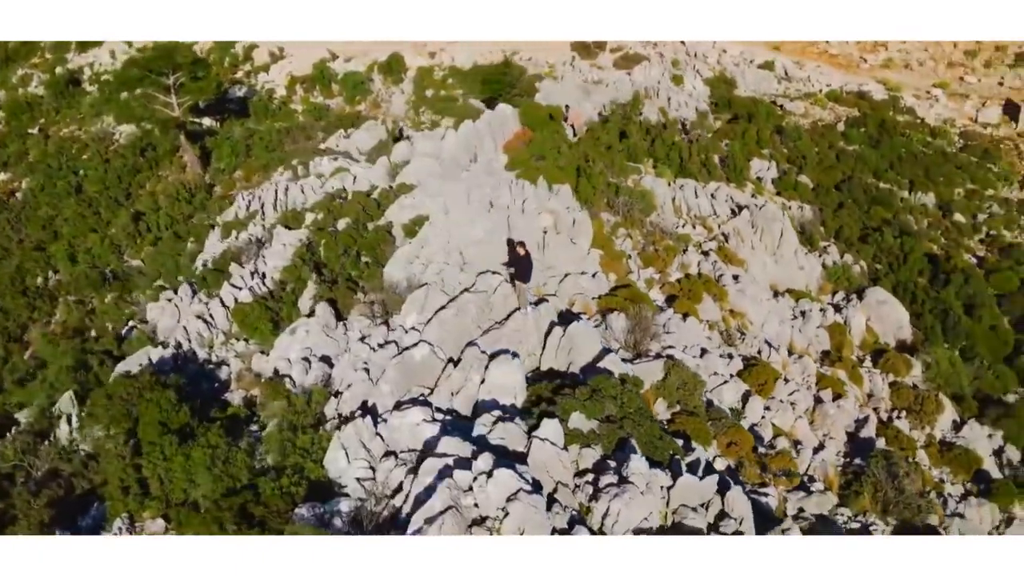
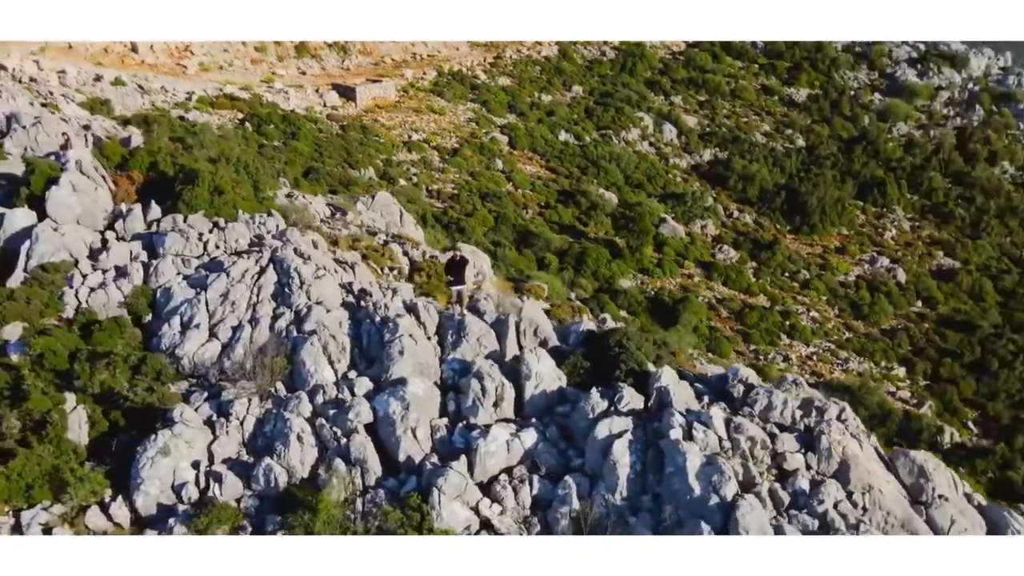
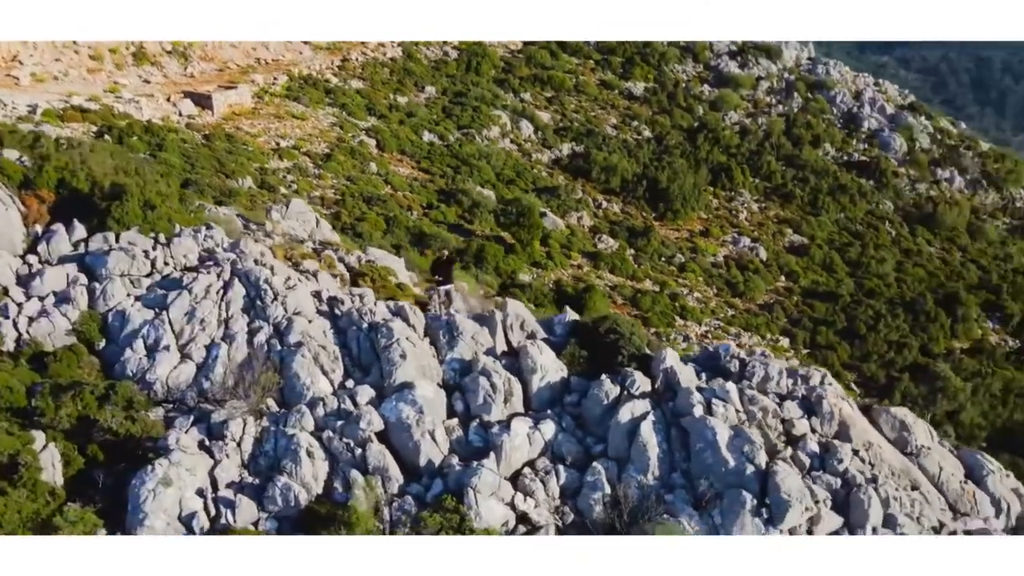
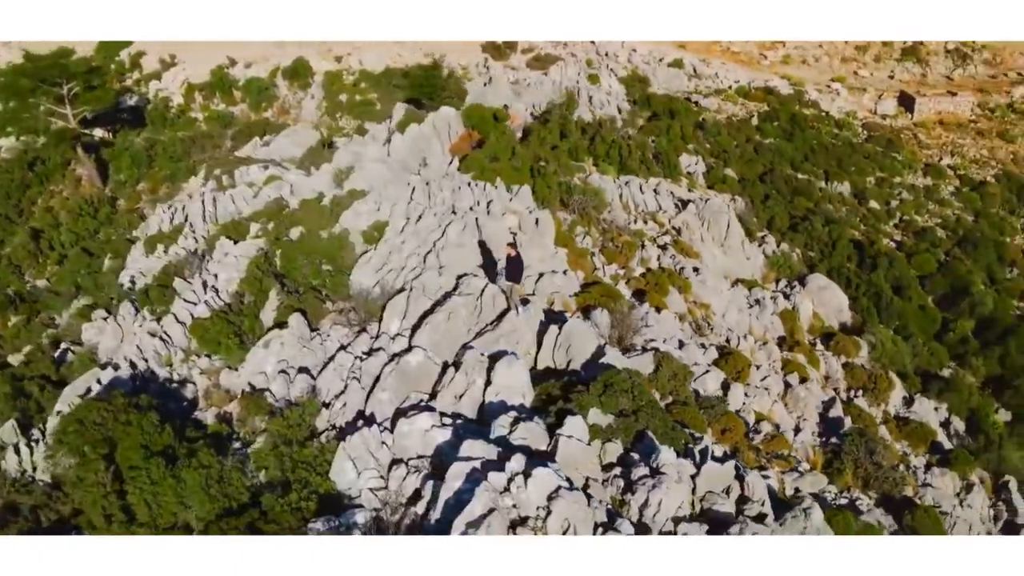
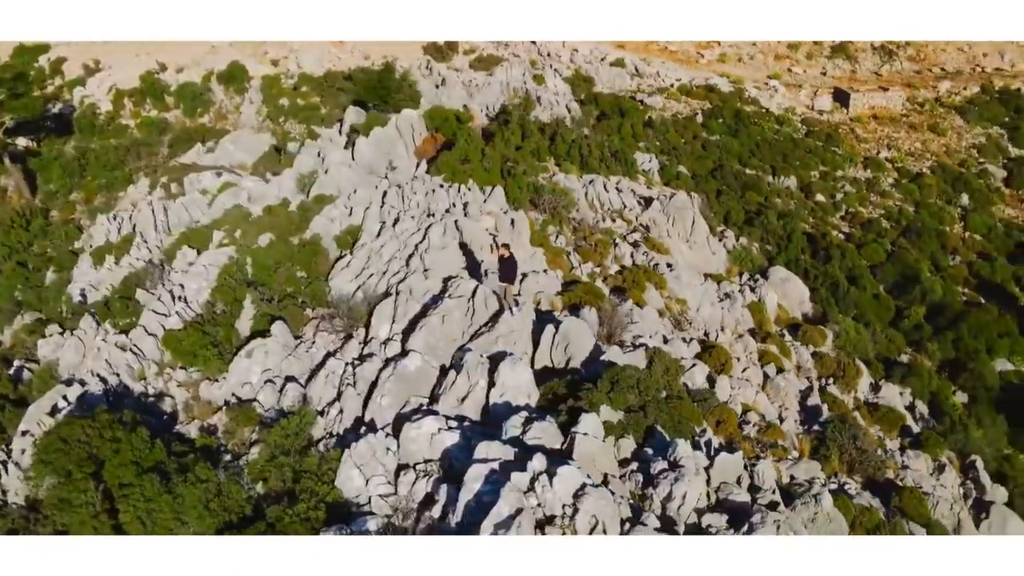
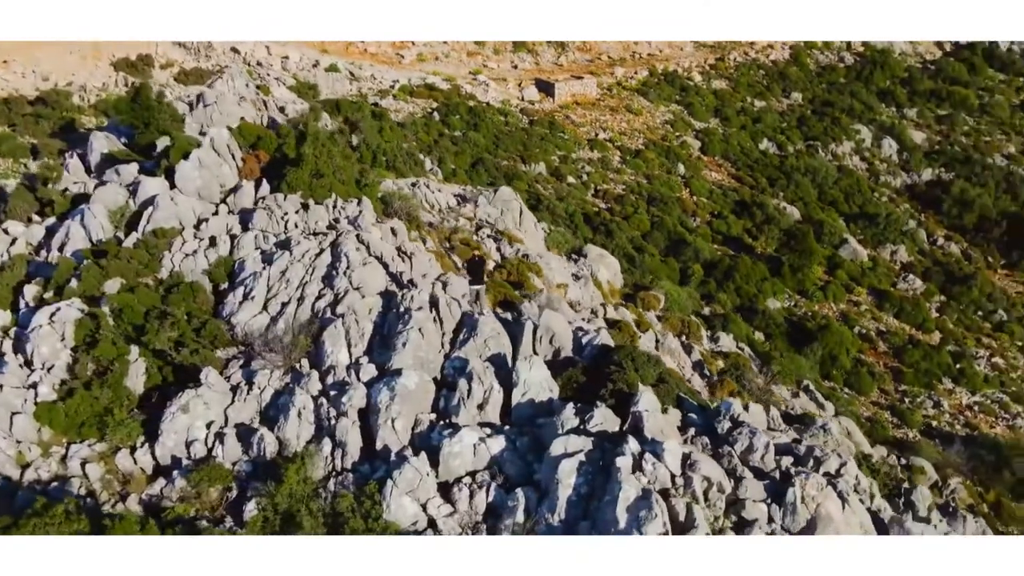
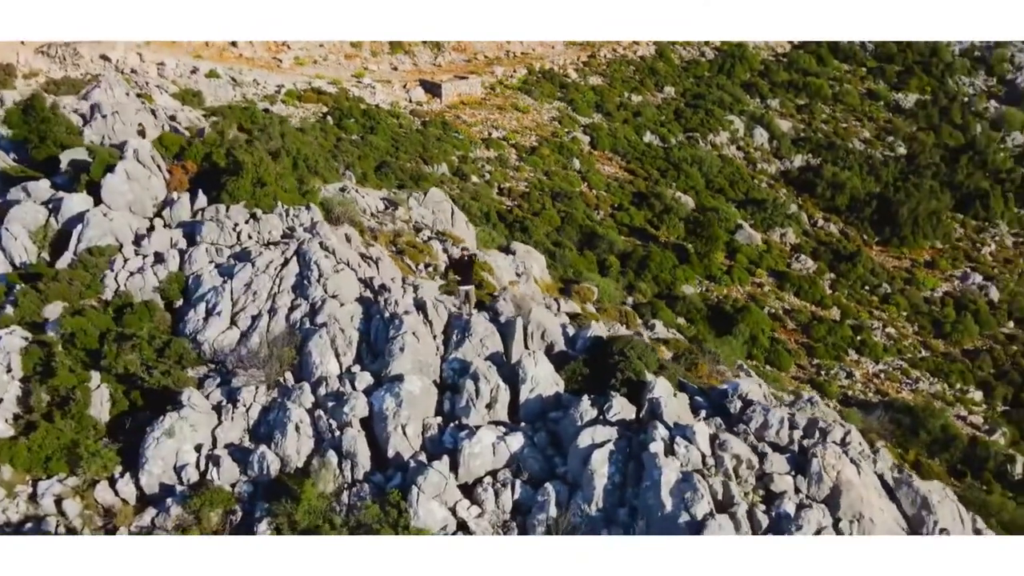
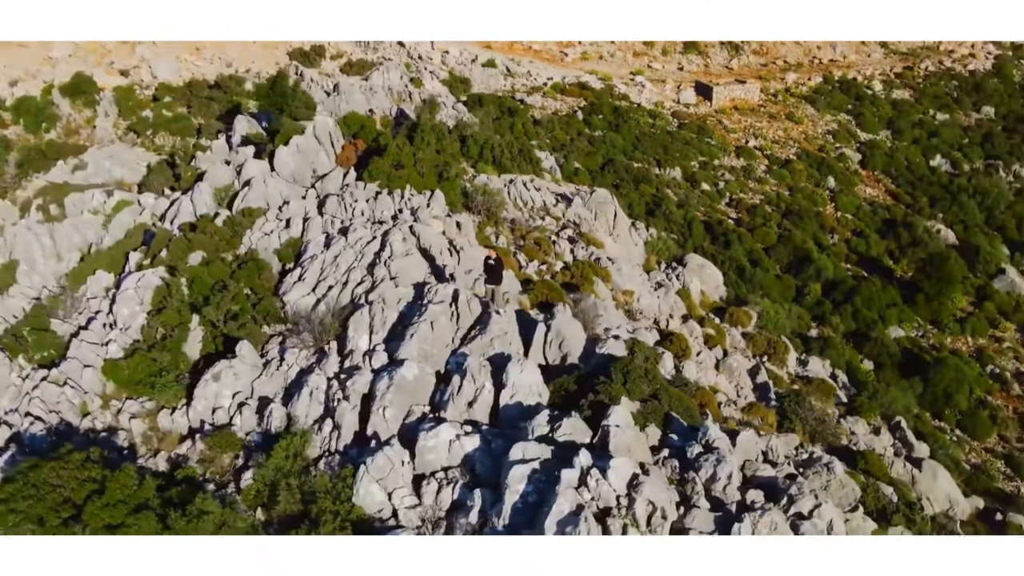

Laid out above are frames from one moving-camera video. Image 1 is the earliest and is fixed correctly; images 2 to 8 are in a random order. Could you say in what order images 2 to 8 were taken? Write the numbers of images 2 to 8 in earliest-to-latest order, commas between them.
4, 5, 8, 6, 7, 2, 3
